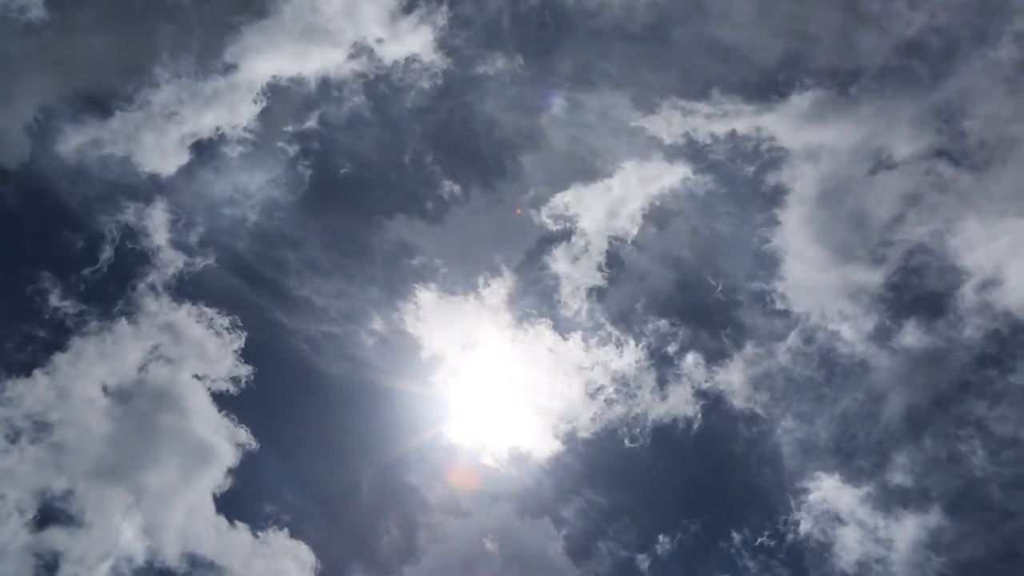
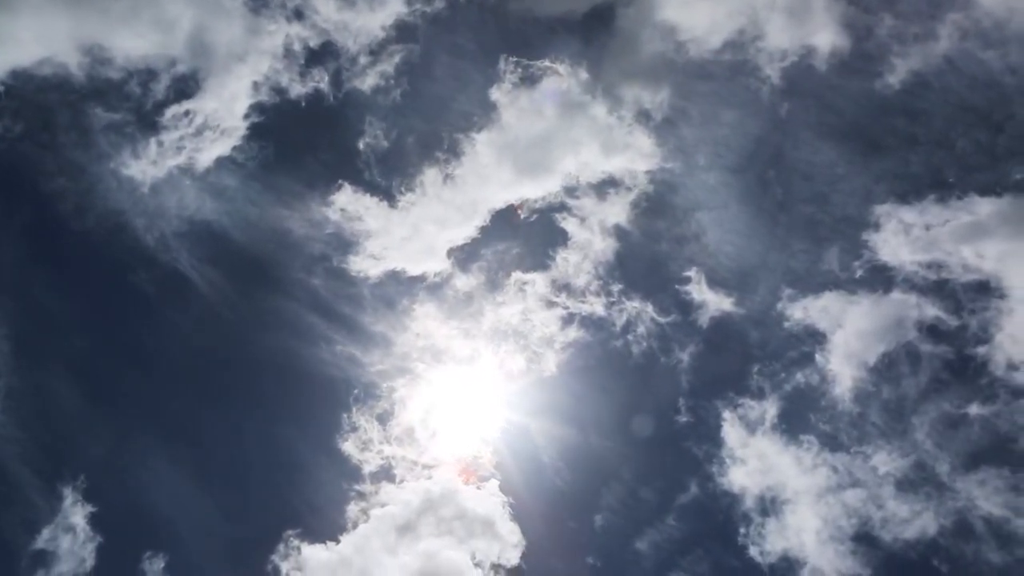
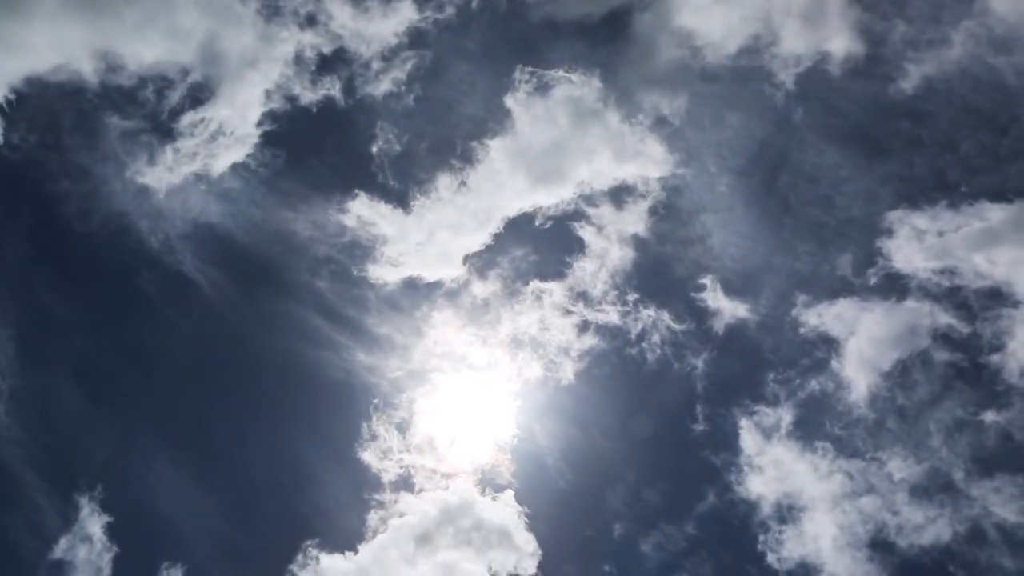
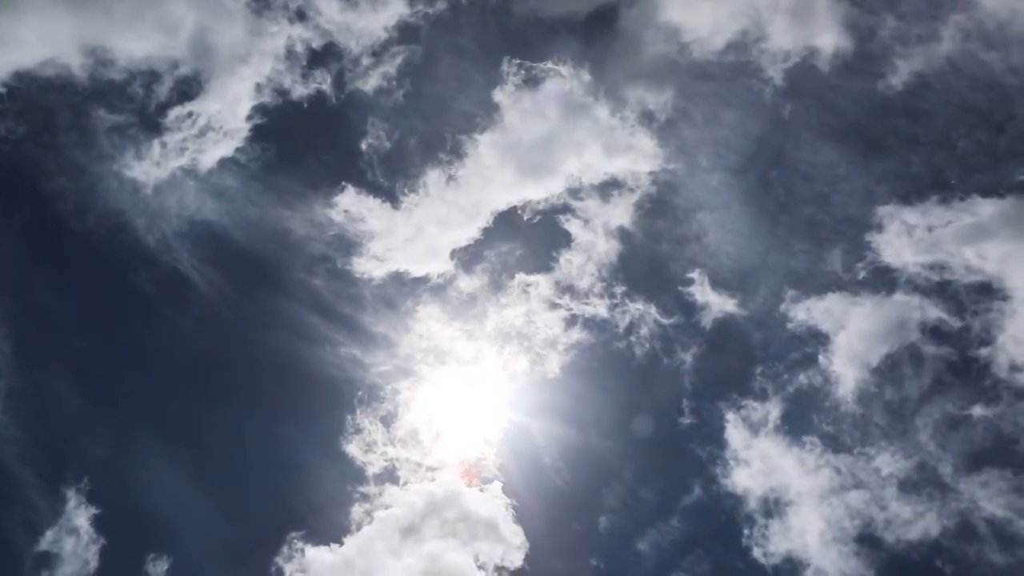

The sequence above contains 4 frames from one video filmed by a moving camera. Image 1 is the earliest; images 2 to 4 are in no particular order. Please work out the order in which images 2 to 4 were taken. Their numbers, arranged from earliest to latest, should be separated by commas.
3, 4, 2
